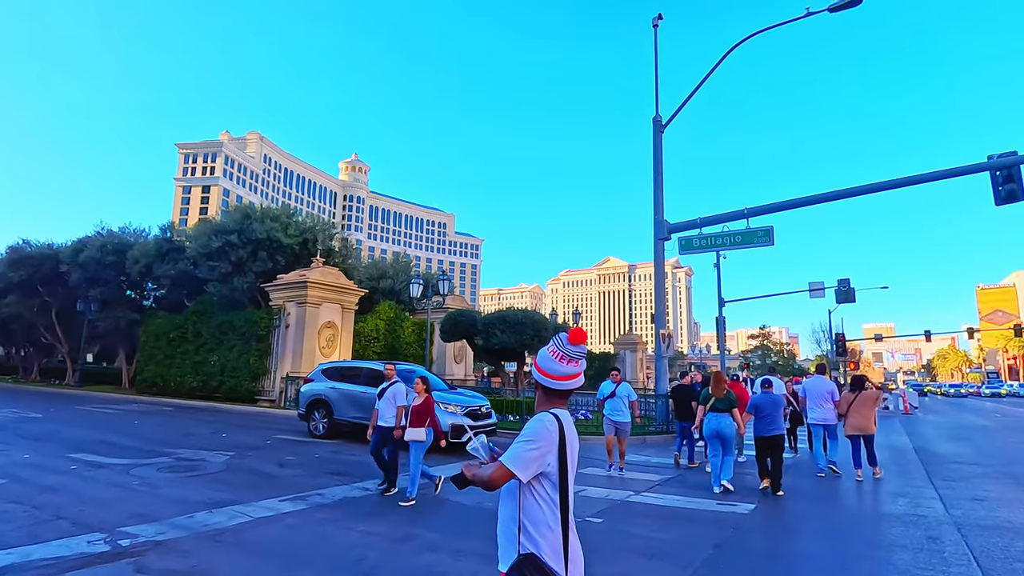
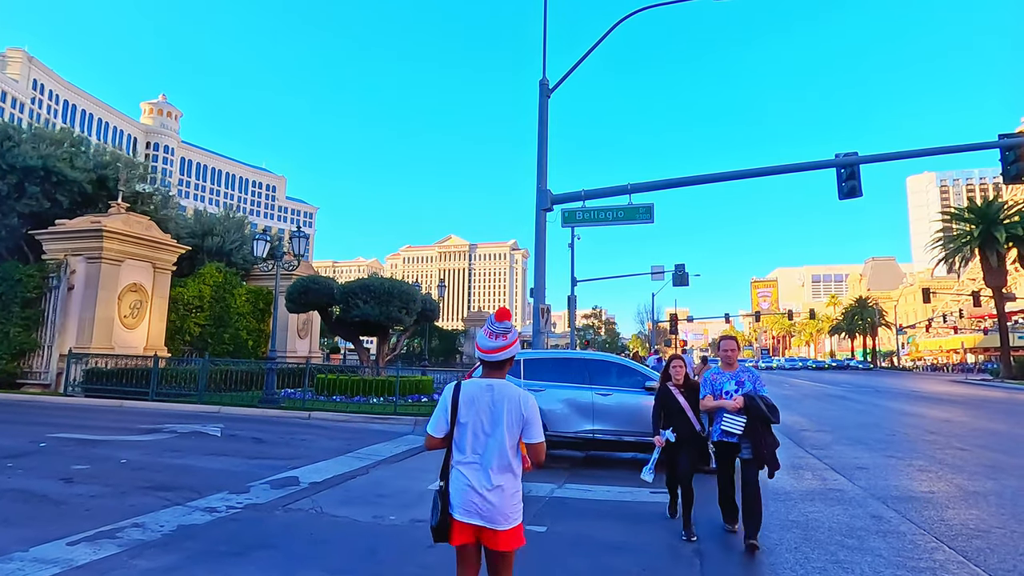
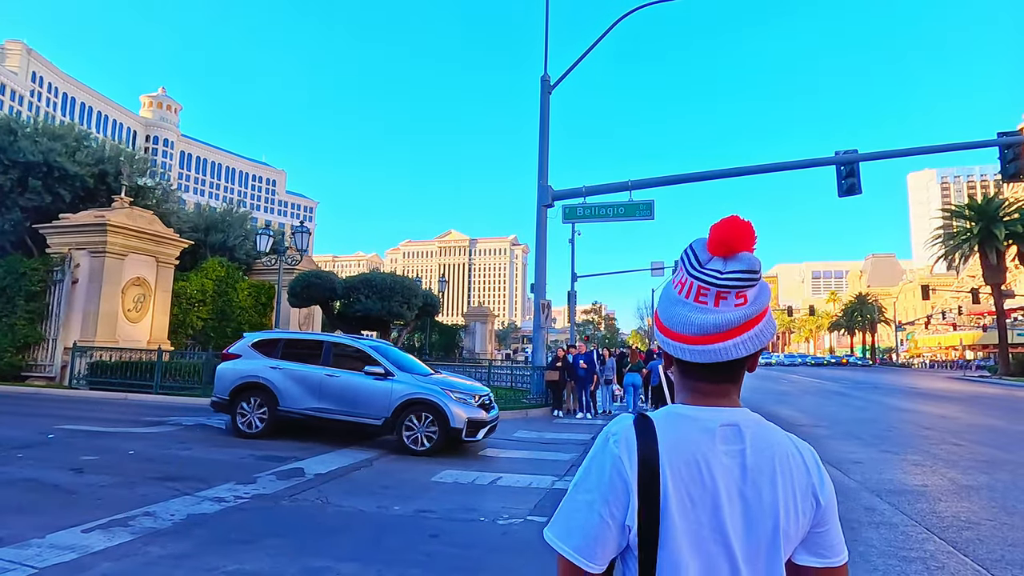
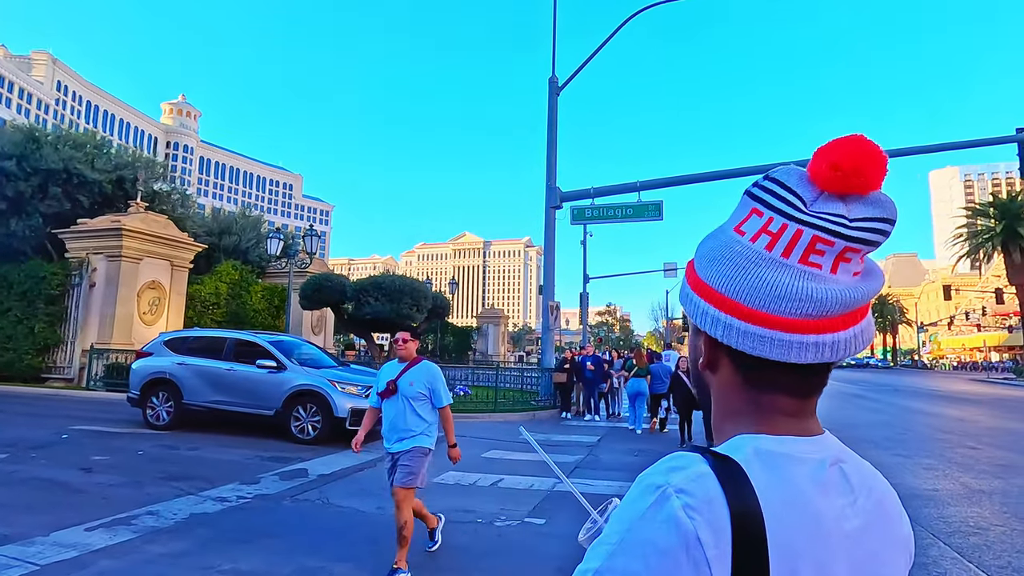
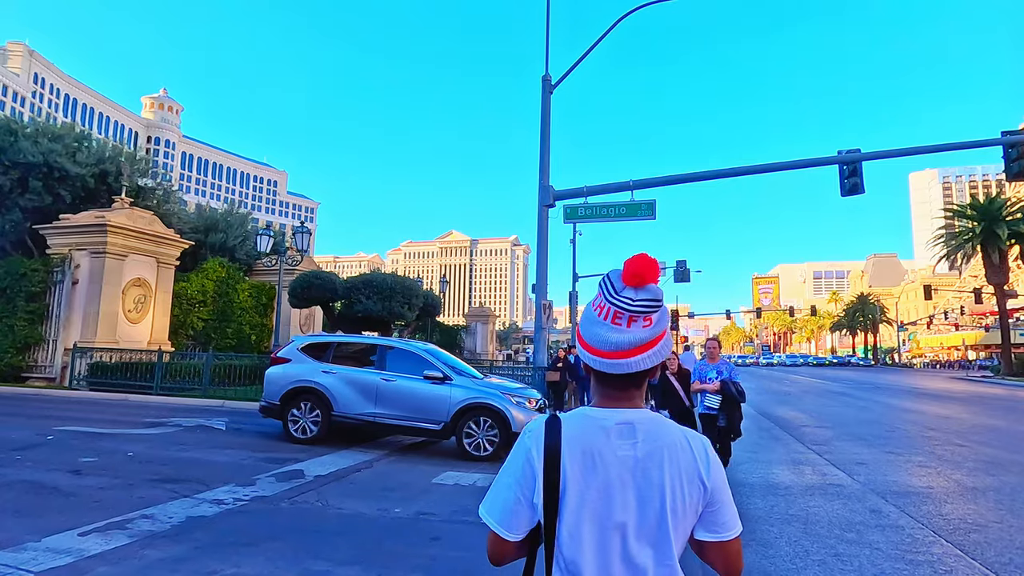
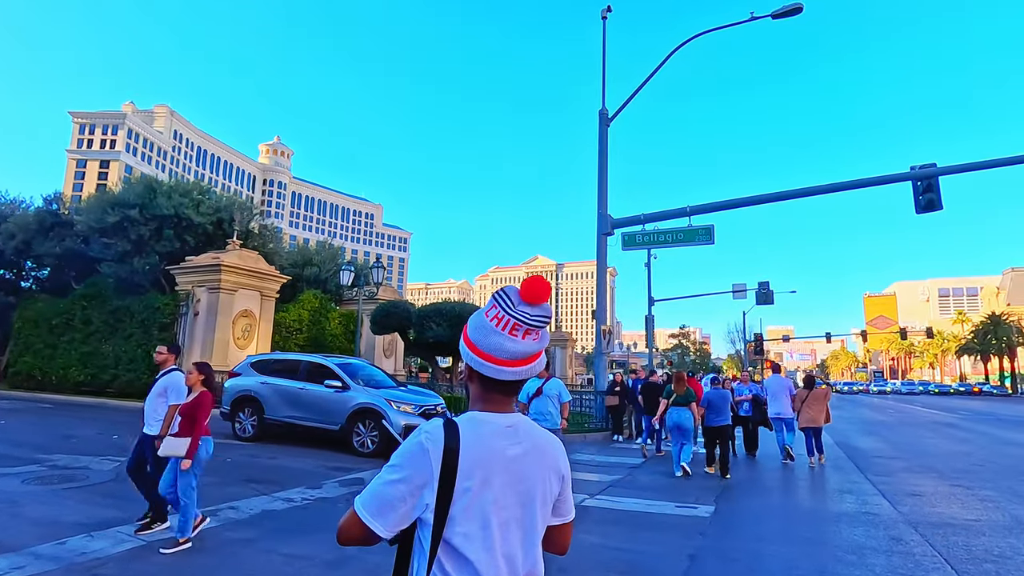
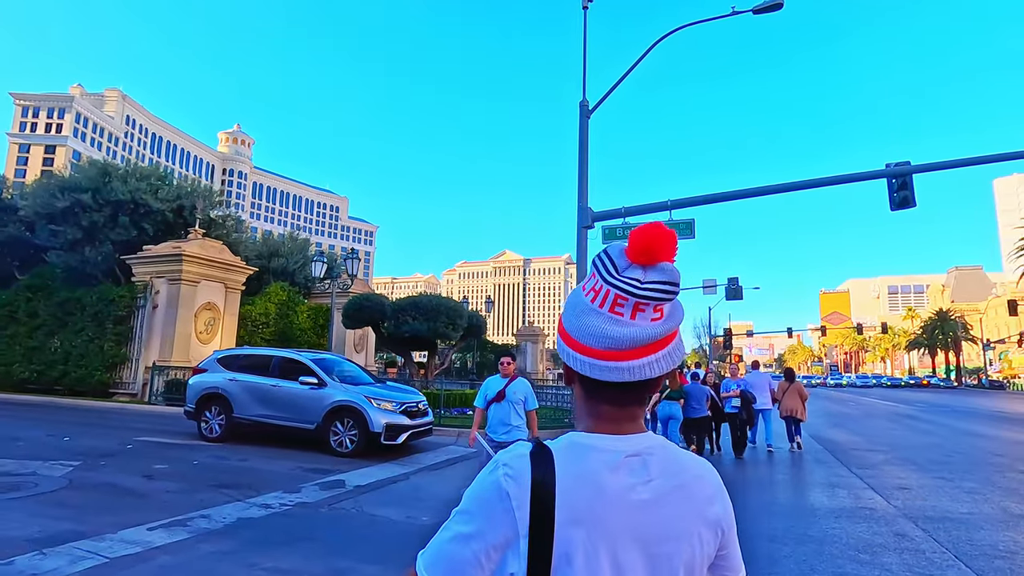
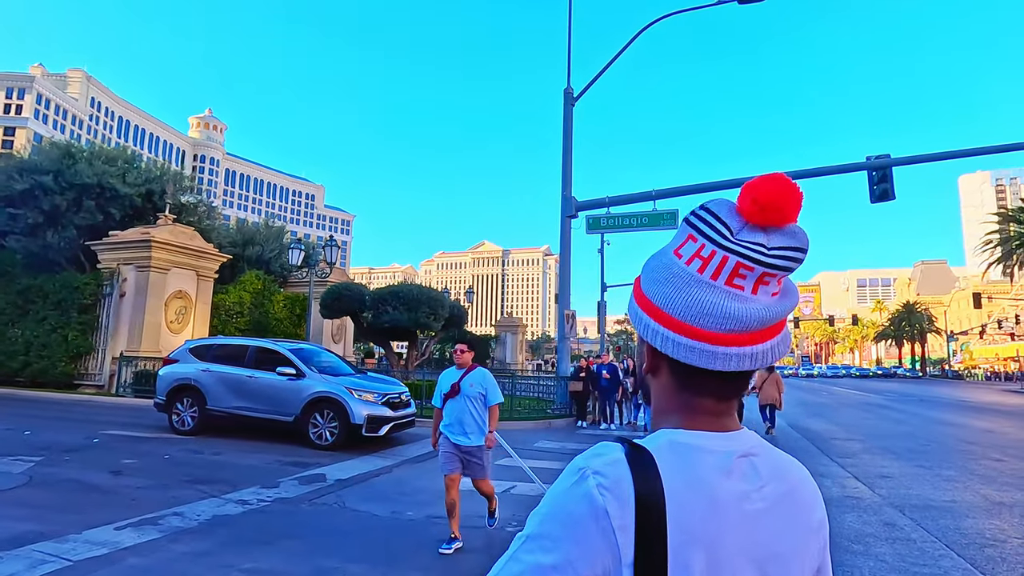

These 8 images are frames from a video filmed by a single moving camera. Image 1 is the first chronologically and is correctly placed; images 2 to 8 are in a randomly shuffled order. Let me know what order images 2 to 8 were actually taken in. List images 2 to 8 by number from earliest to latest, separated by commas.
6, 7, 8, 4, 3, 5, 2
